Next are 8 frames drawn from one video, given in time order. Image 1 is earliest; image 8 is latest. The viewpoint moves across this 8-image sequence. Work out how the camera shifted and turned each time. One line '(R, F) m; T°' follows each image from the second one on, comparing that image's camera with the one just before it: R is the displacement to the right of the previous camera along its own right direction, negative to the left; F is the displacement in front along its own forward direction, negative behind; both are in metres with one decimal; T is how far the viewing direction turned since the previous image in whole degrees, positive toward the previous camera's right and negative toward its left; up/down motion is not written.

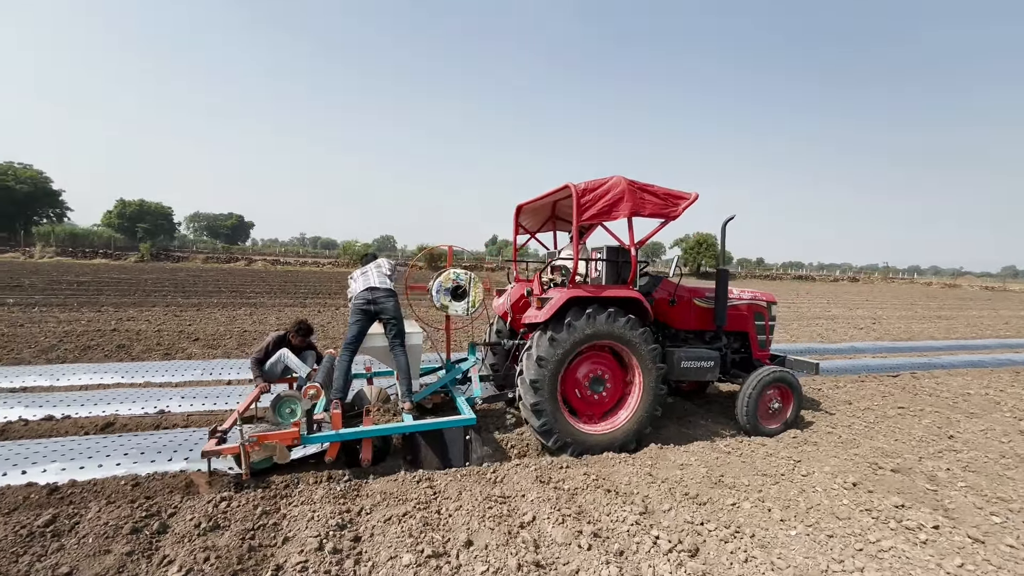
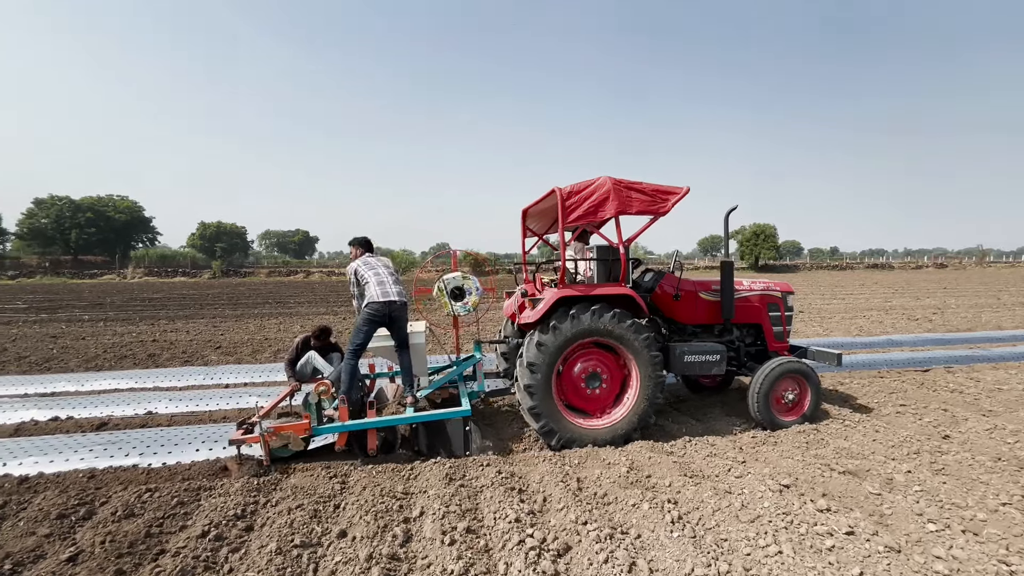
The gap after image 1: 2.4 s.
(+1.0, 0.0) m; -7°
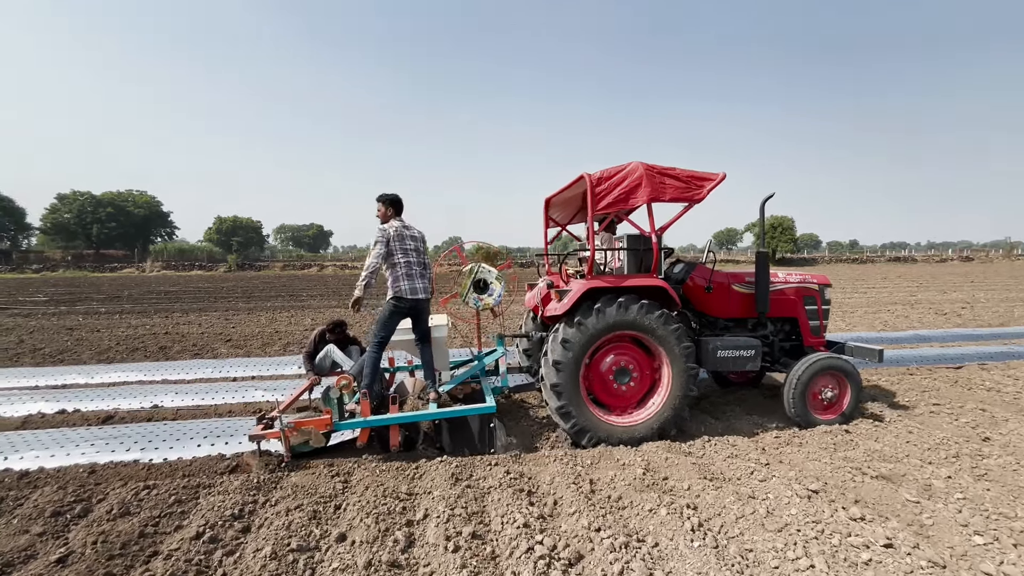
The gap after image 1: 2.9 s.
(0.0, +0.2) m; -2°
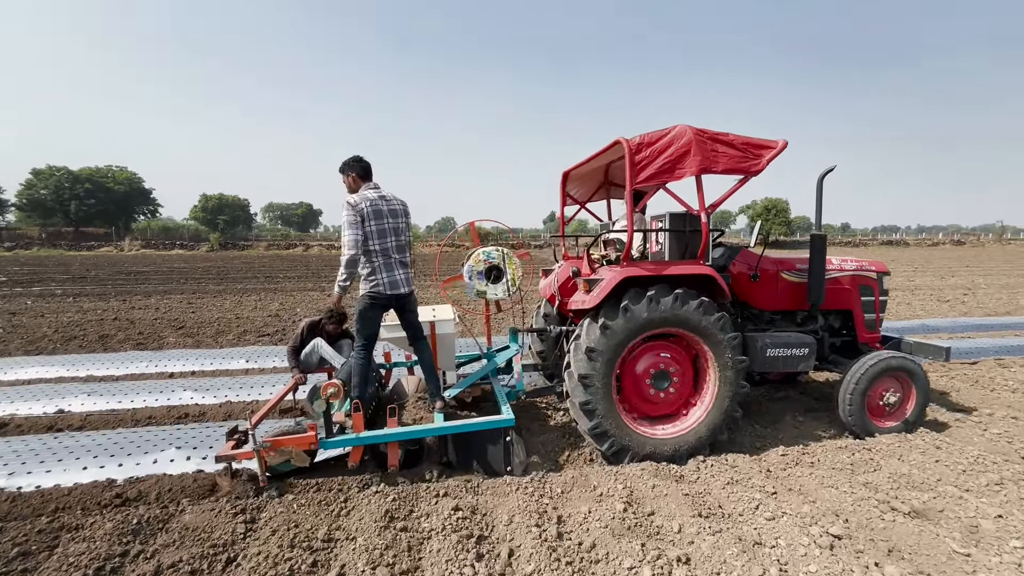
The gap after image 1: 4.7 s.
(+0.2, +0.6) m; +1°
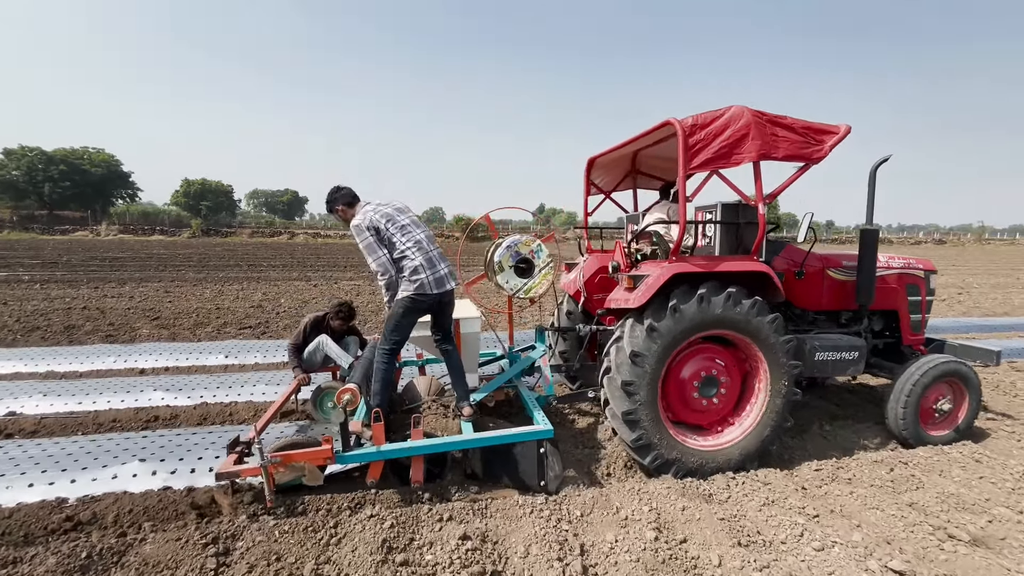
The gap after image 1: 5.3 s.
(-0.1, +0.3) m; +2°
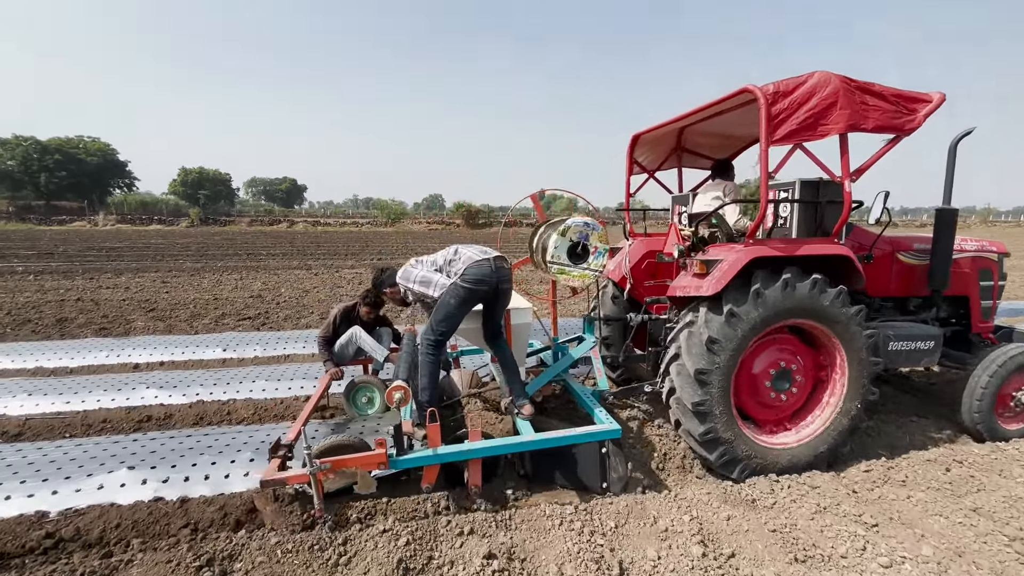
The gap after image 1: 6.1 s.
(-0.1, +0.2) m; 0°
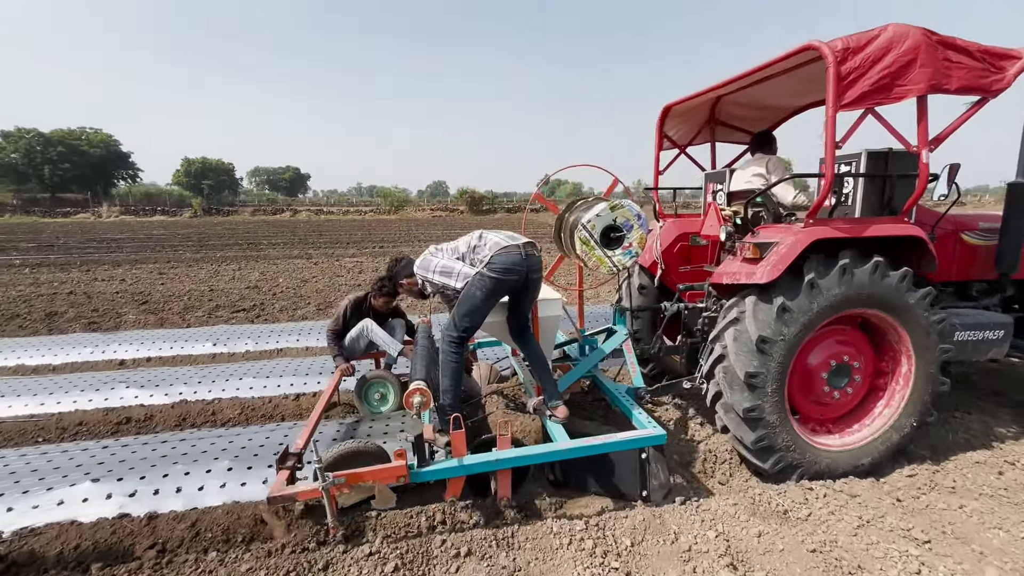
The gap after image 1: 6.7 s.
(0.0, +0.3) m; -1°
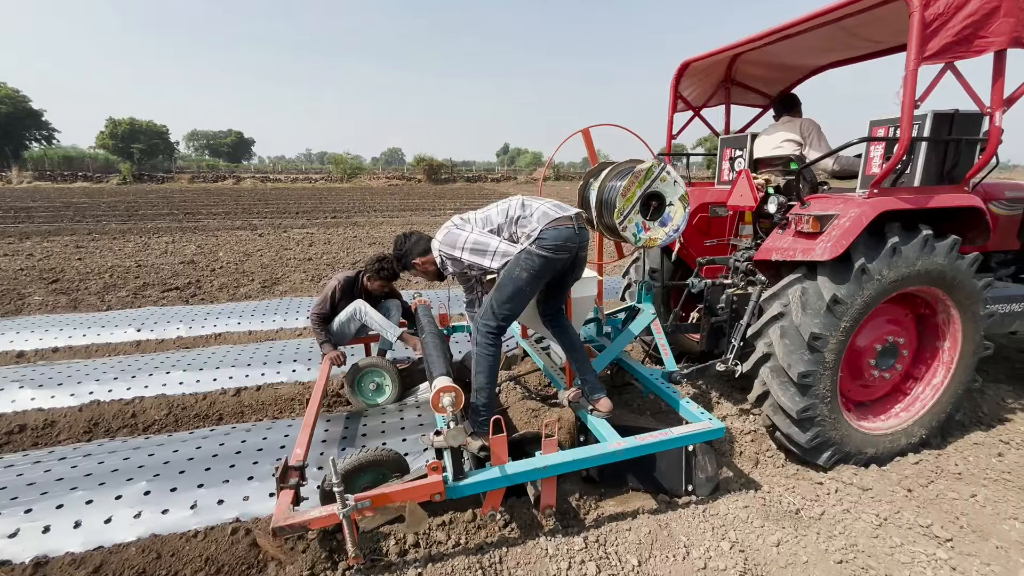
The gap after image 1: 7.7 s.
(-0.1, +0.4) m; +5°
